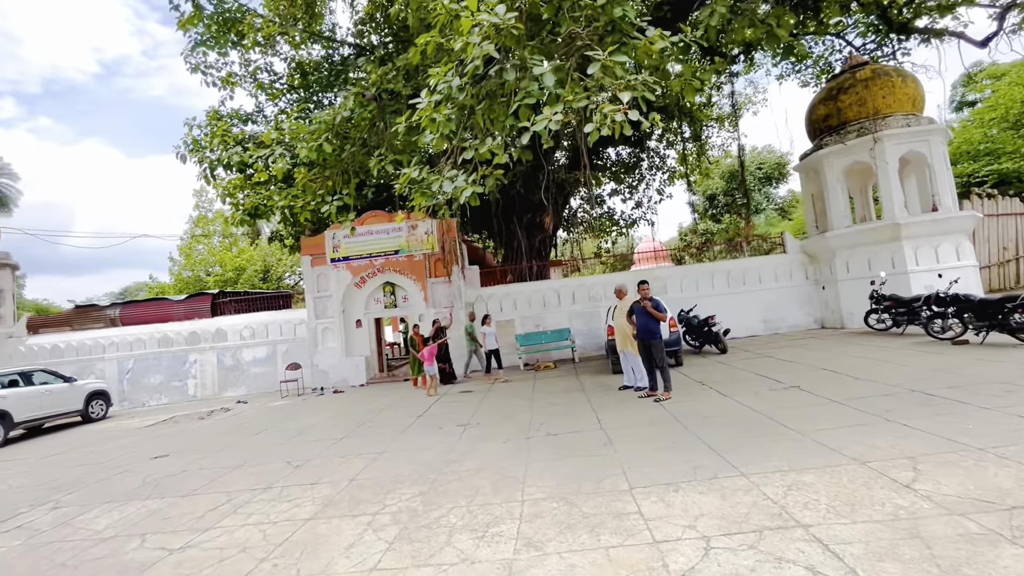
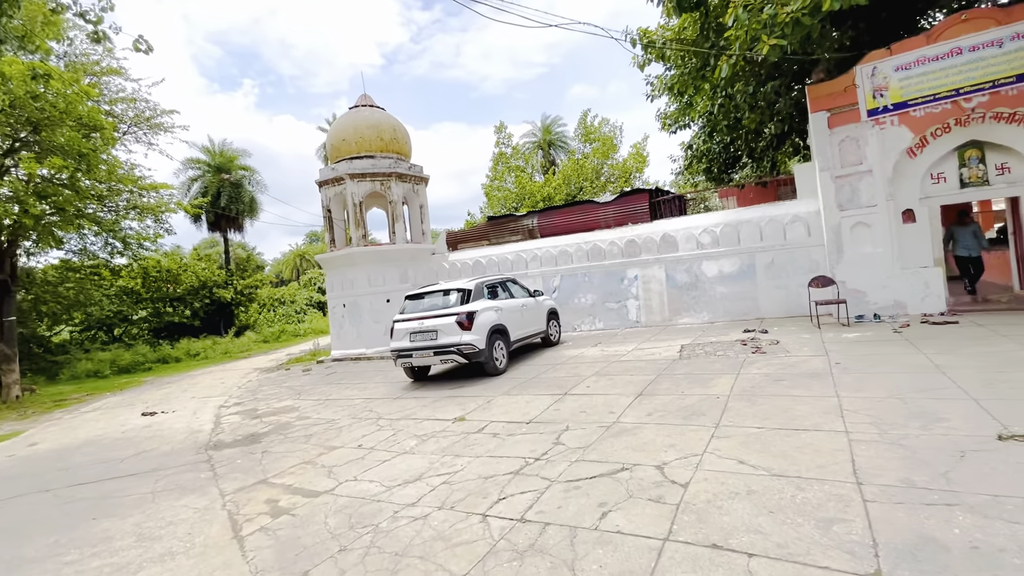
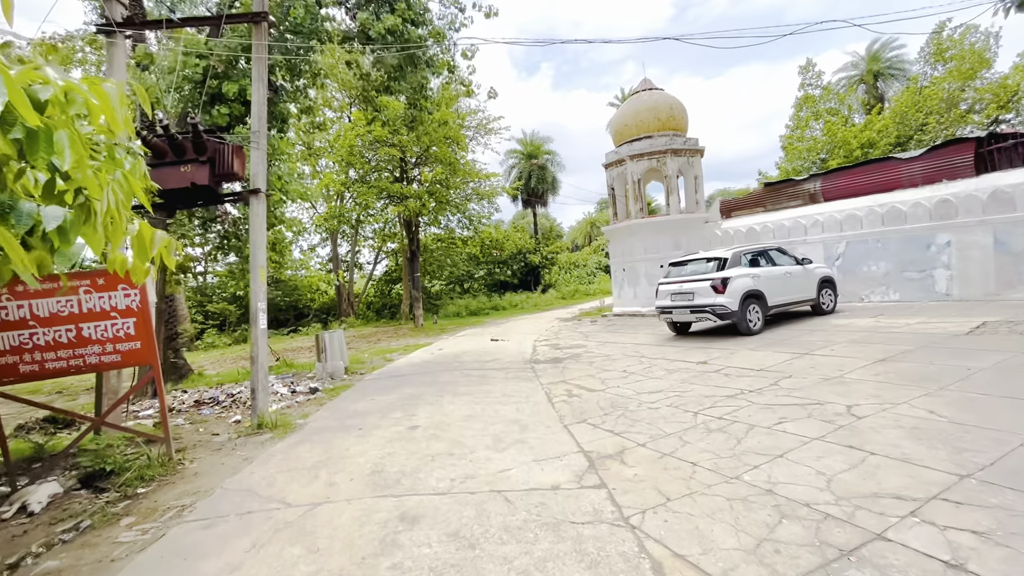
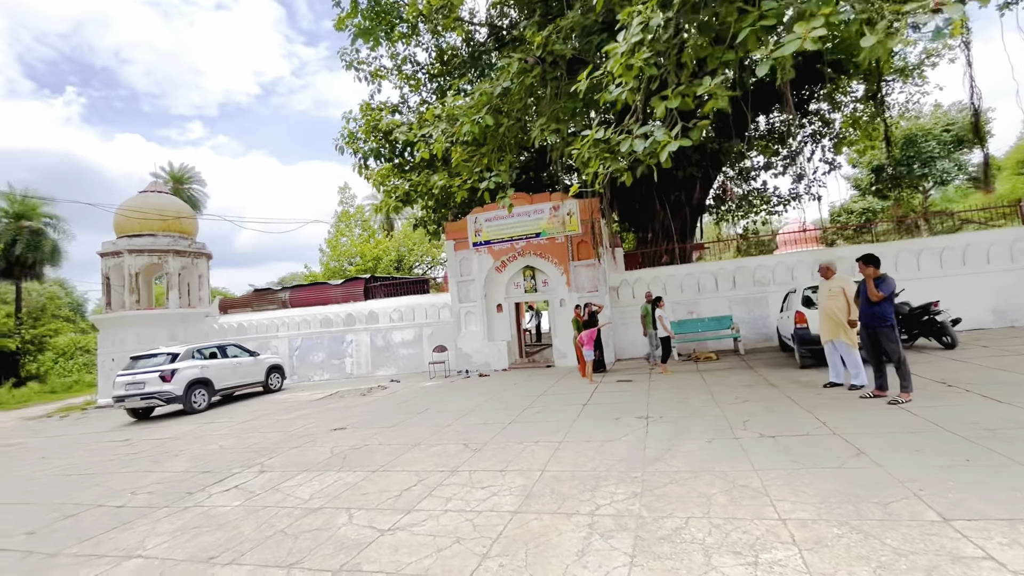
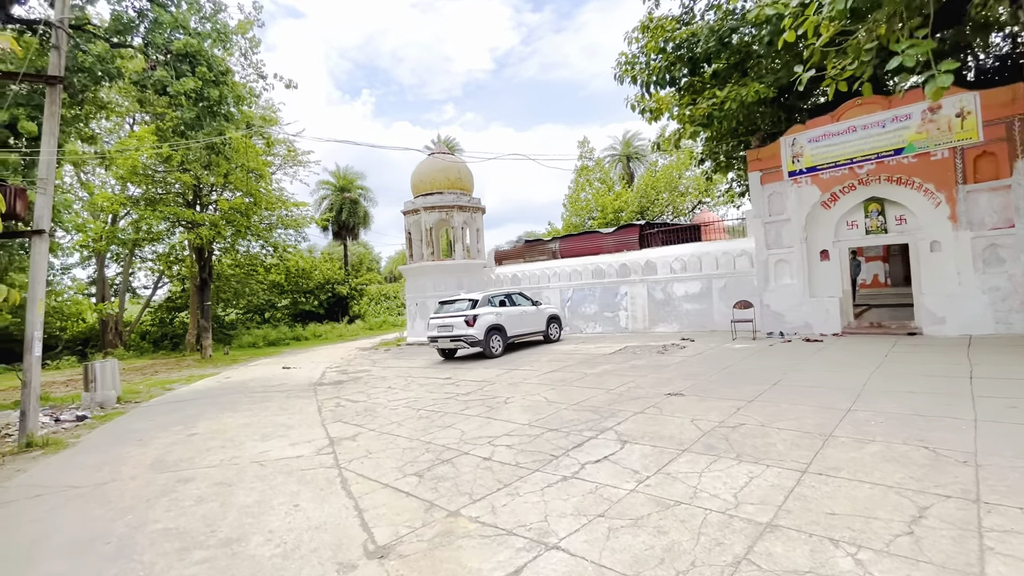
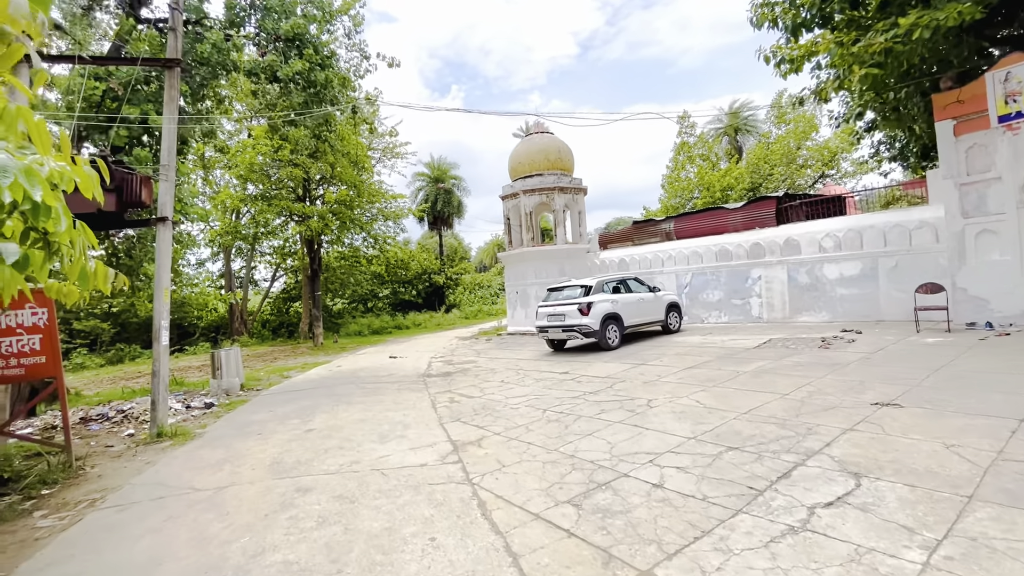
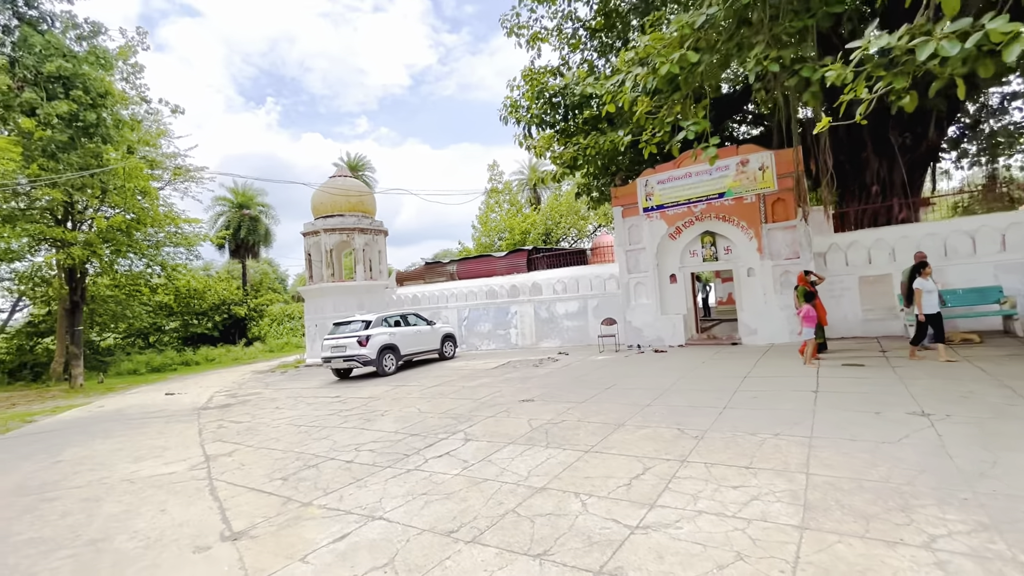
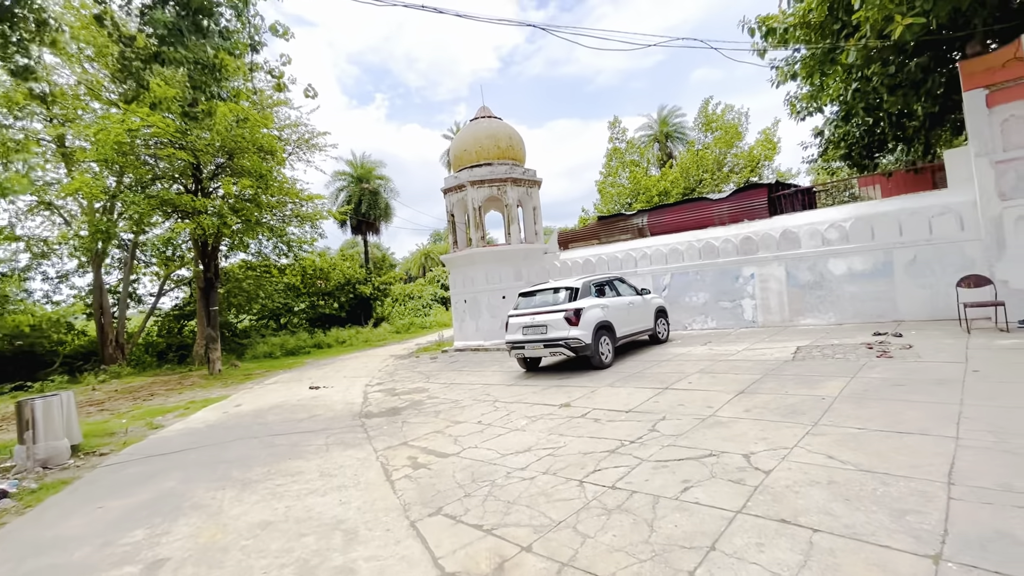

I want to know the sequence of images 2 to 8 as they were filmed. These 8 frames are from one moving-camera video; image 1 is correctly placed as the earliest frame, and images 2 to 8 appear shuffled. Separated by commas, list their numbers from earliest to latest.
4, 7, 5, 6, 3, 8, 2
